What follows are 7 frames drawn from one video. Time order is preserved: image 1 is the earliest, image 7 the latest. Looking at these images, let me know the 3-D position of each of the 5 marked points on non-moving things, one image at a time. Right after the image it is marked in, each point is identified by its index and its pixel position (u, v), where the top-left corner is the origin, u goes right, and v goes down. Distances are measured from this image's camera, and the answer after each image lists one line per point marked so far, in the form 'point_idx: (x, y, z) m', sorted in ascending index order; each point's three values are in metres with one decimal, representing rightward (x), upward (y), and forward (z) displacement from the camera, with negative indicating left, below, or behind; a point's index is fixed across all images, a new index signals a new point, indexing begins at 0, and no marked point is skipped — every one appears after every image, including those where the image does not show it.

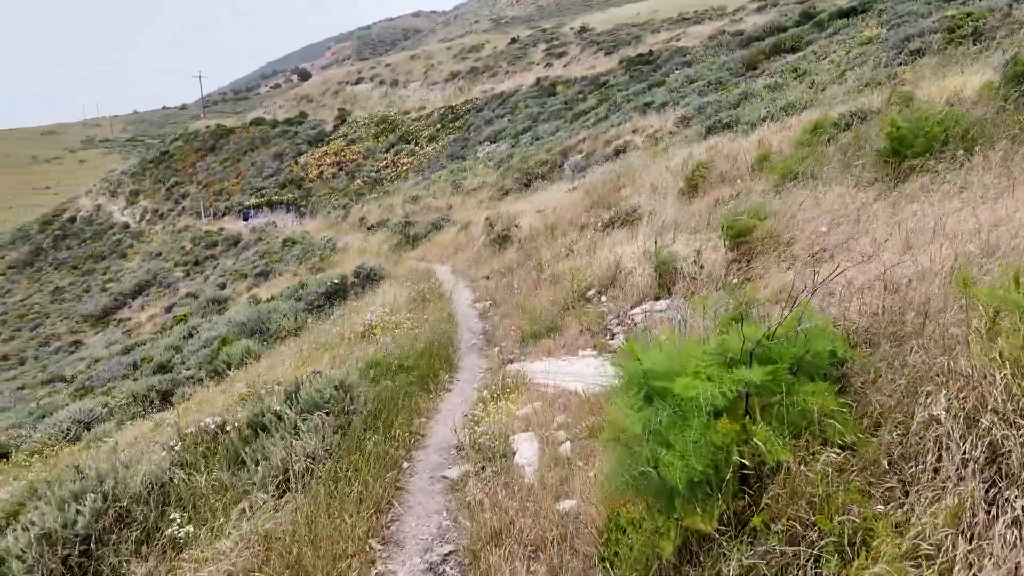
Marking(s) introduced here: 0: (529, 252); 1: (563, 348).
0: (+0.3, +0.7, +12.8) m
1: (+0.6, -0.7, +7.5) m
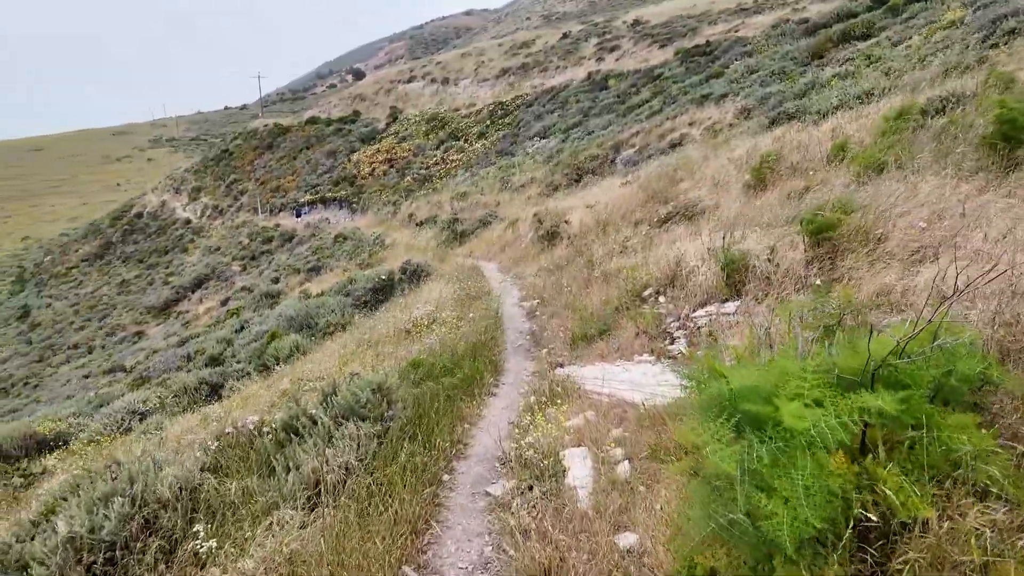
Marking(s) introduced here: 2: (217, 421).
0: (+1.3, +0.8, +12.2) m
1: (+1.2, -0.7, +7.0) m
2: (-4.7, -2.1, +9.9) m
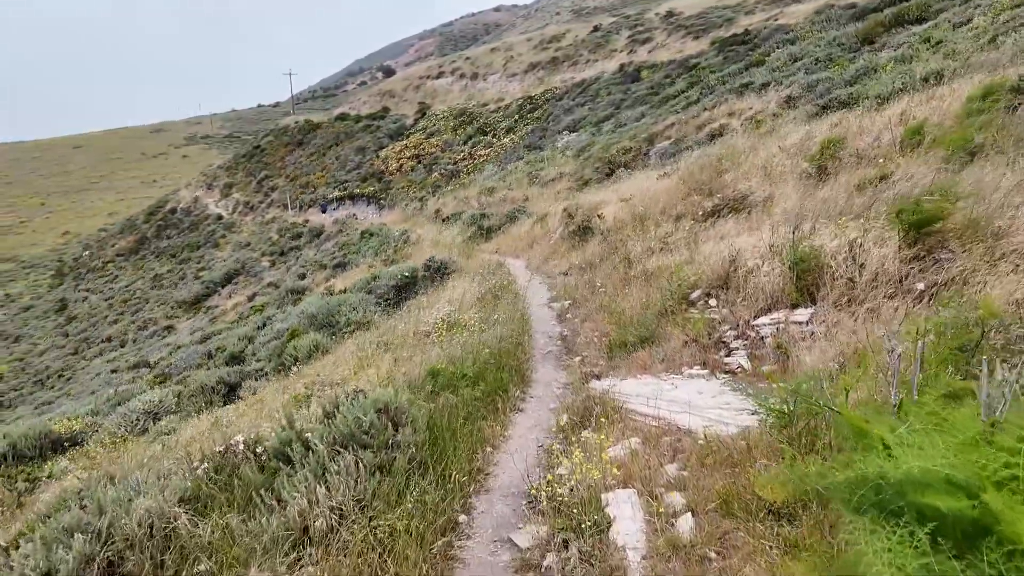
0: (+1.9, +0.8, +11.3) m
1: (+1.5, -0.8, +6.1) m
2: (-4.3, -2.1, +9.2) m
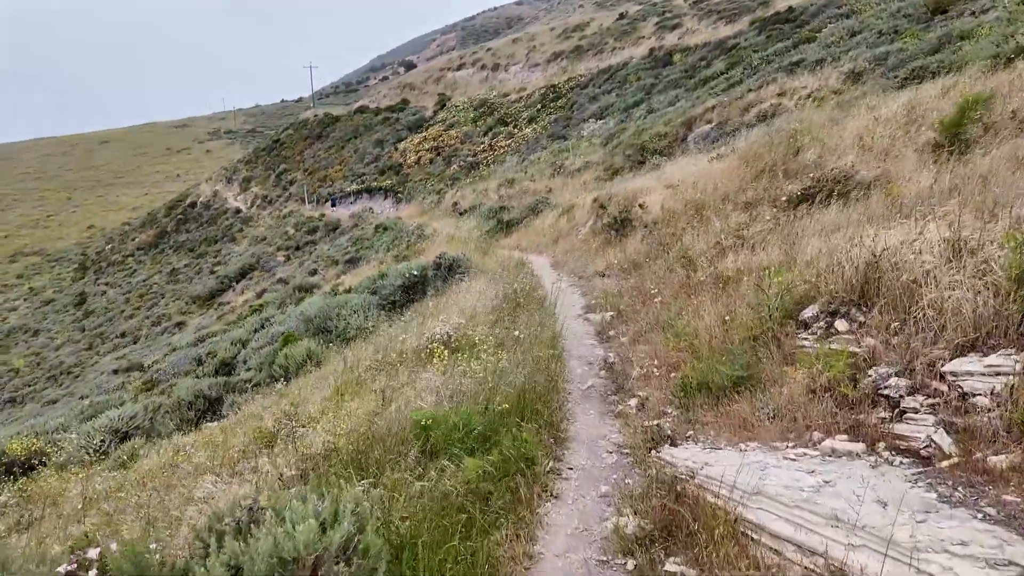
0: (+2.3, +0.7, +9.1) m
1: (+1.7, -0.9, +3.9) m
2: (-4.0, -2.2, +7.2) m
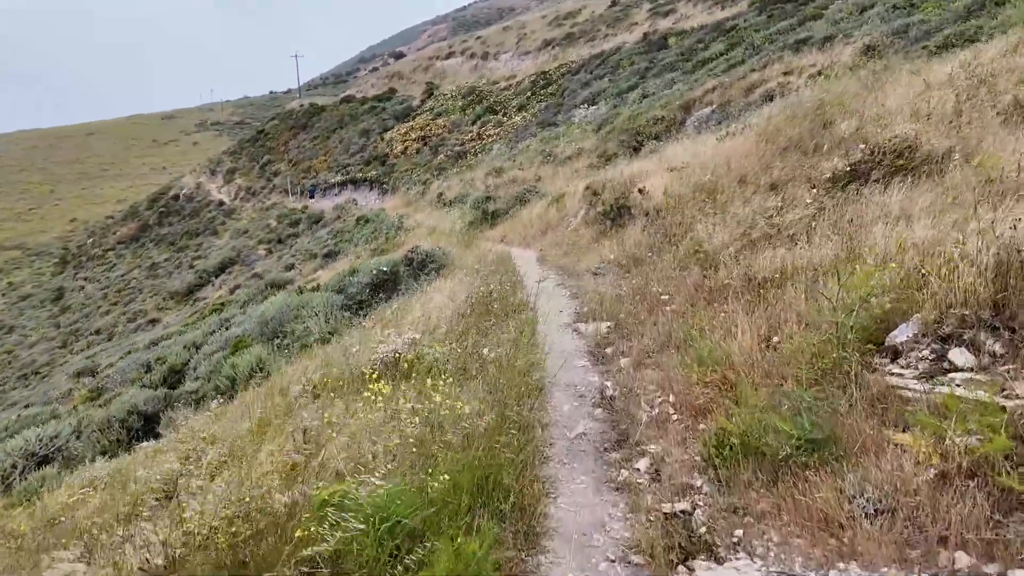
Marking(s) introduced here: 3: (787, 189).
0: (+2.0, +0.7, +7.5) m
1: (+1.4, -1.0, +2.3) m
2: (-4.3, -2.2, +5.6) m
3: (+2.9, +1.1, +6.5) m
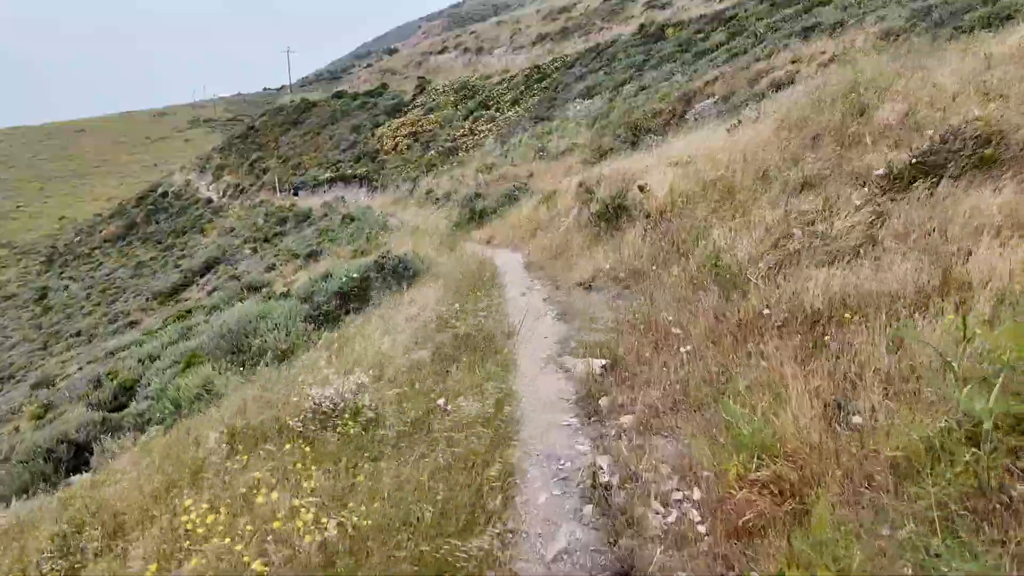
0: (+1.7, +0.5, +6.2) m
1: (+1.2, -1.2, +1.0) m
2: (-4.5, -2.4, +4.3) m
3: (+2.7, +0.9, +5.2) m
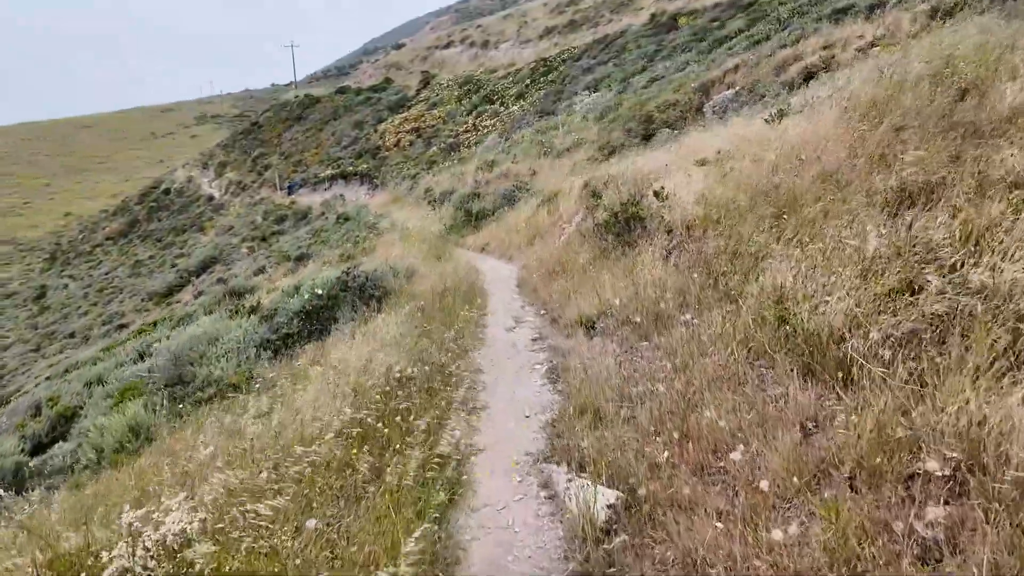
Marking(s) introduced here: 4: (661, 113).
0: (+1.5, +0.1, +4.4) m
1: (+1.0, -1.6, -0.8) m
2: (-4.8, -2.8, +2.6) m
3: (+2.5, +0.5, +3.4) m
4: (+4.4, +5.2, +18.2) m
